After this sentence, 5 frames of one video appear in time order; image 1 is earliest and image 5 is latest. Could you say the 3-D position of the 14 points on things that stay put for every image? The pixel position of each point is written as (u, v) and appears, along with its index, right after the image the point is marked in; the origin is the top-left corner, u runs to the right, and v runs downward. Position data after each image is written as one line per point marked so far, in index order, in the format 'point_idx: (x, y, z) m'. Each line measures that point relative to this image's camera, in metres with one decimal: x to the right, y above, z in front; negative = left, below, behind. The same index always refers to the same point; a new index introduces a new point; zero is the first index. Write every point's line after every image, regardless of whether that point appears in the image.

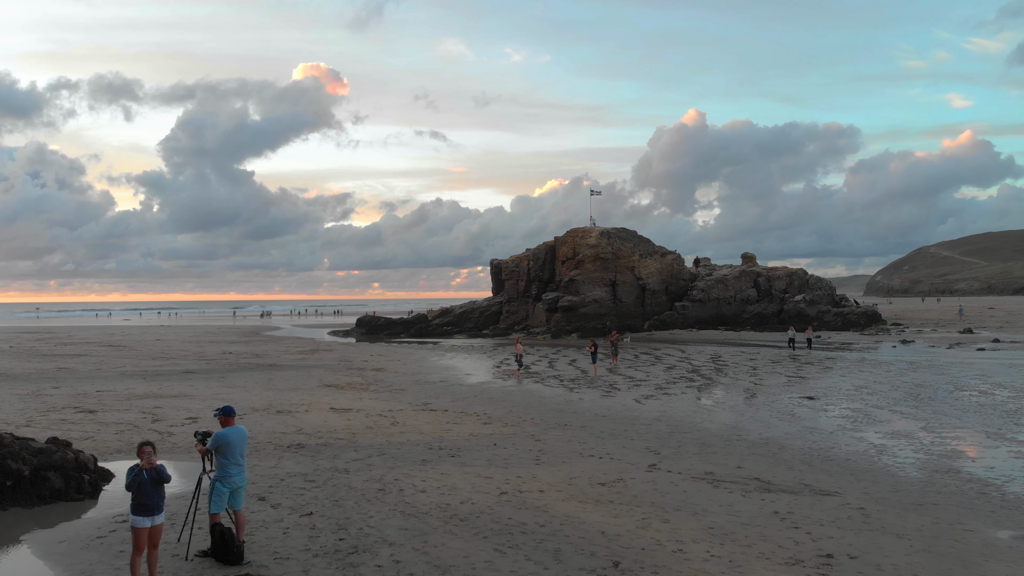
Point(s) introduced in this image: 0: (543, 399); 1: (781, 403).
0: (+0.9, -3.5, +18.6) m
1: (+8.5, -3.6, +18.6) m
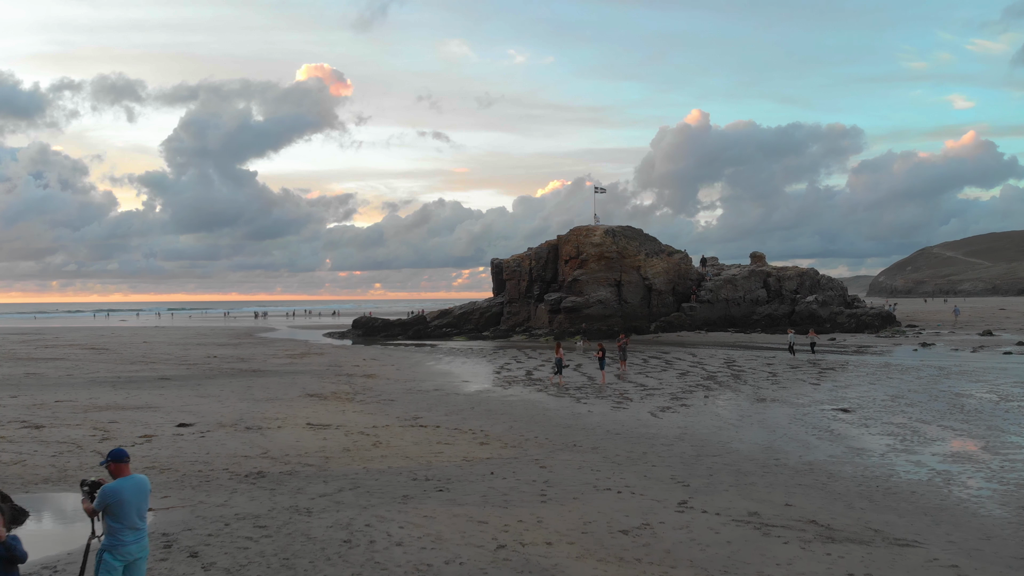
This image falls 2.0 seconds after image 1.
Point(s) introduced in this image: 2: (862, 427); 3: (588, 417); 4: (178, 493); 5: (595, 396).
0: (+1.0, -3.5, +16.7) m
1: (+8.5, -3.6, +16.6) m
2: (+9.1, -3.6, +15.3) m
3: (+2.0, -3.5, +15.8) m
4: (-5.5, -3.4, +9.7) m
5: (+2.8, -3.6, +19.7) m
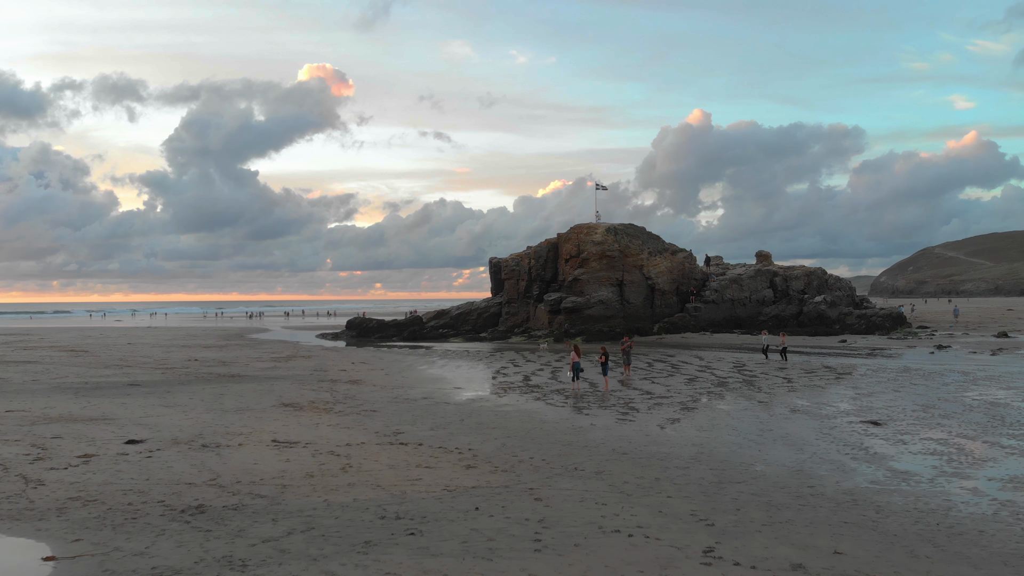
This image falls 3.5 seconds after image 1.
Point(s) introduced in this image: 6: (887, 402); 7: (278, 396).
0: (+0.8, -3.5, +15.0) m
1: (+8.4, -3.6, +14.9) m
2: (+9.0, -3.6, +13.6) m
3: (+1.9, -3.4, +14.1) m
4: (-5.7, -3.4, +8.0) m
5: (+2.6, -3.6, +18.0) m
6: (+12.5, -3.8, +19.7) m
7: (-7.5, -3.5, +18.9) m
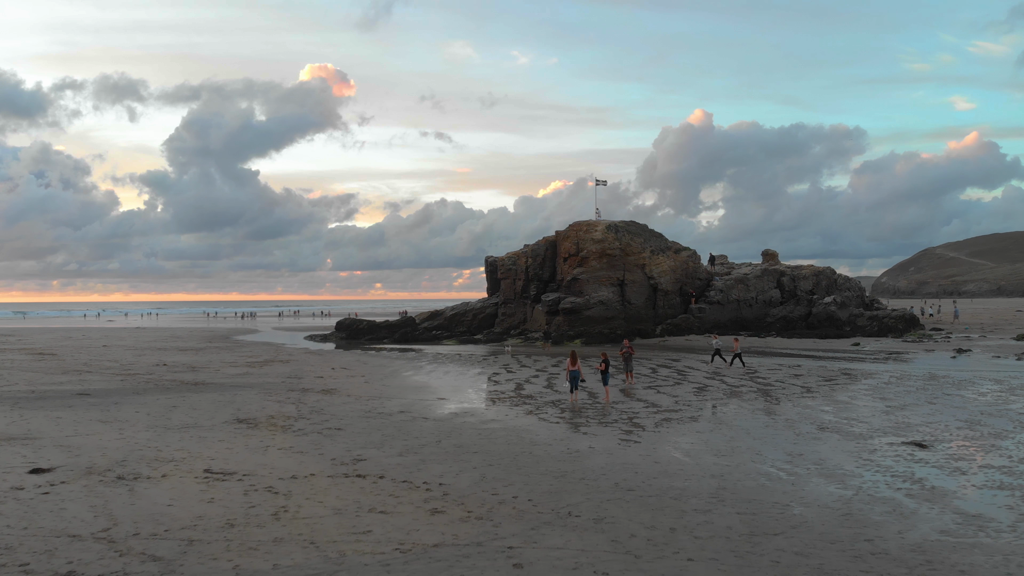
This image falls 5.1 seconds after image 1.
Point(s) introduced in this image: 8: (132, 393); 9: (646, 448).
0: (+0.5, -3.5, +12.8) m
1: (+8.1, -3.6, +12.7) m
2: (+8.6, -3.6, +11.4) m
3: (+1.5, -3.4, +11.9) m
4: (-6.0, -3.3, +5.8) m
5: (+2.3, -3.6, +15.8) m
6: (+12.2, -3.8, +17.5) m
7: (-7.8, -3.4, +16.7) m
8: (-12.8, -3.6, +20.0) m
9: (+3.0, -3.5, +13.1) m
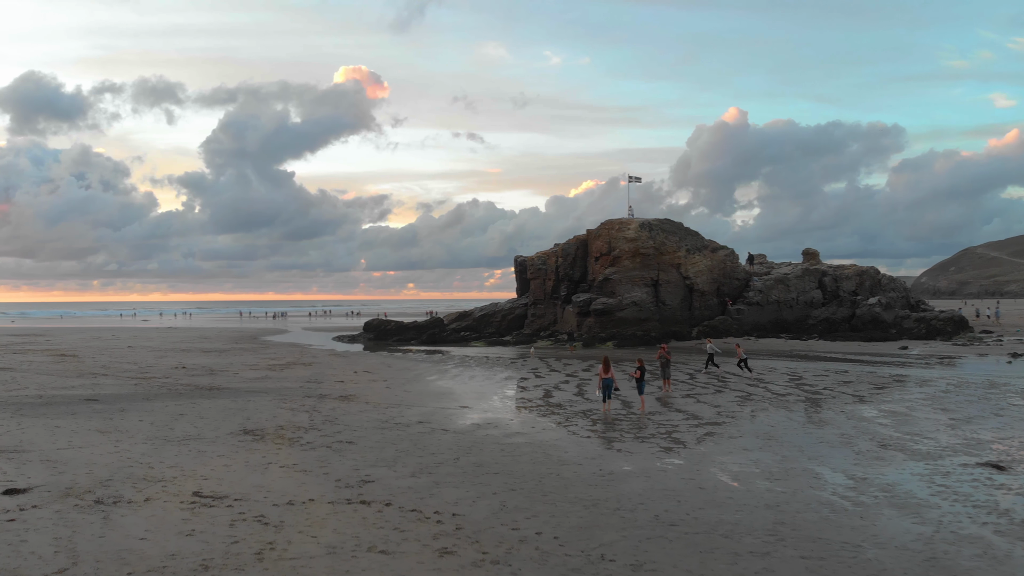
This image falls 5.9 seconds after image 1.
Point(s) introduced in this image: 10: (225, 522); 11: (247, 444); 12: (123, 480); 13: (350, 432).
0: (+1.0, -3.5, +11.4) m
1: (+8.5, -3.7, +10.9) m
2: (+9.0, -3.6, +9.6) m
3: (+2.0, -3.5, +10.5) m
4: (-5.9, -3.4, +4.8) m
5: (+3.0, -3.6, +14.3) m
6: (+12.9, -3.9, +15.5) m
7: (-7.1, -3.5, +15.8) m
8: (-11.9, -3.6, +19.4) m
9: (+3.5, -3.6, +11.6) m
10: (-4.1, -3.3, +8.4) m
11: (-5.8, -3.4, +13.0) m
12: (-6.8, -3.4, +10.4) m
13: (-3.9, -3.5, +14.4) m
